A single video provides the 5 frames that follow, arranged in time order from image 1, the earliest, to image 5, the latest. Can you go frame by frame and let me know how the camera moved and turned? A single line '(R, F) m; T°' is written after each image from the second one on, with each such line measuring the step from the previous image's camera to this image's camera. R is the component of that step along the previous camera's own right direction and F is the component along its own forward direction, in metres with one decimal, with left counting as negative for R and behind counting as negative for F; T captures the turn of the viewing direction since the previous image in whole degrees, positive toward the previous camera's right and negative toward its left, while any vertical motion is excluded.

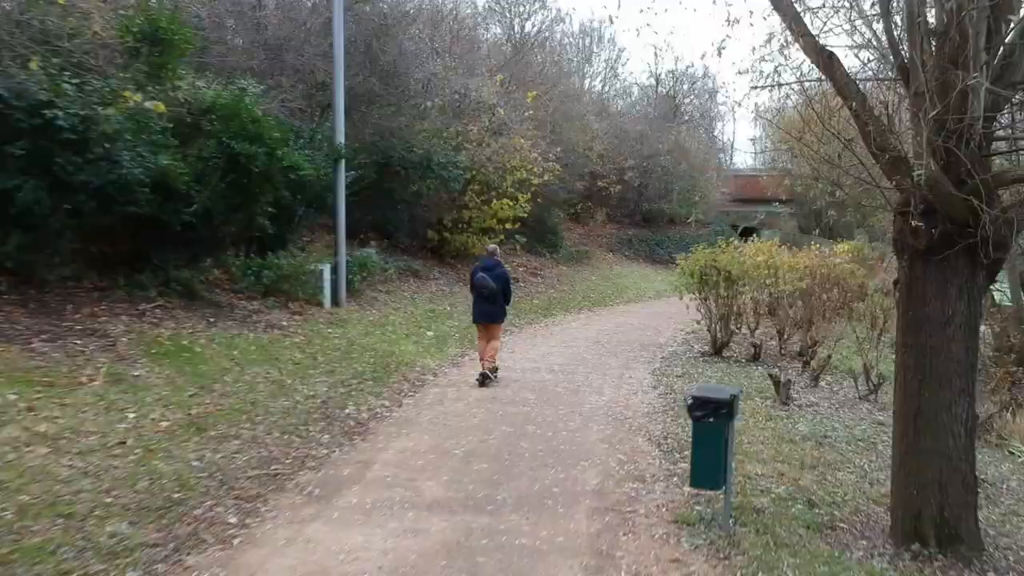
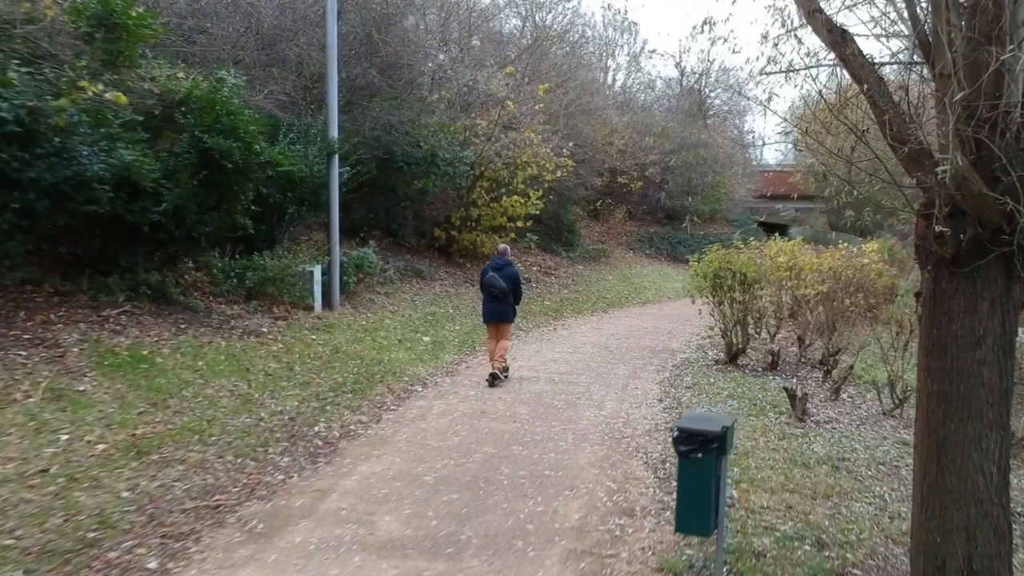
(+0.5, +0.8) m; -2°
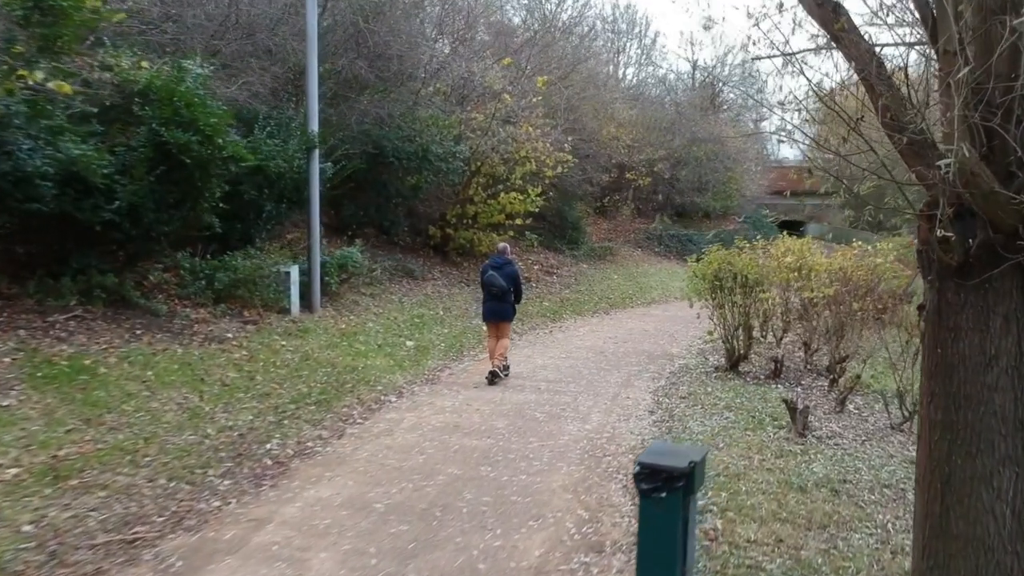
(+0.5, +0.7) m; -1°
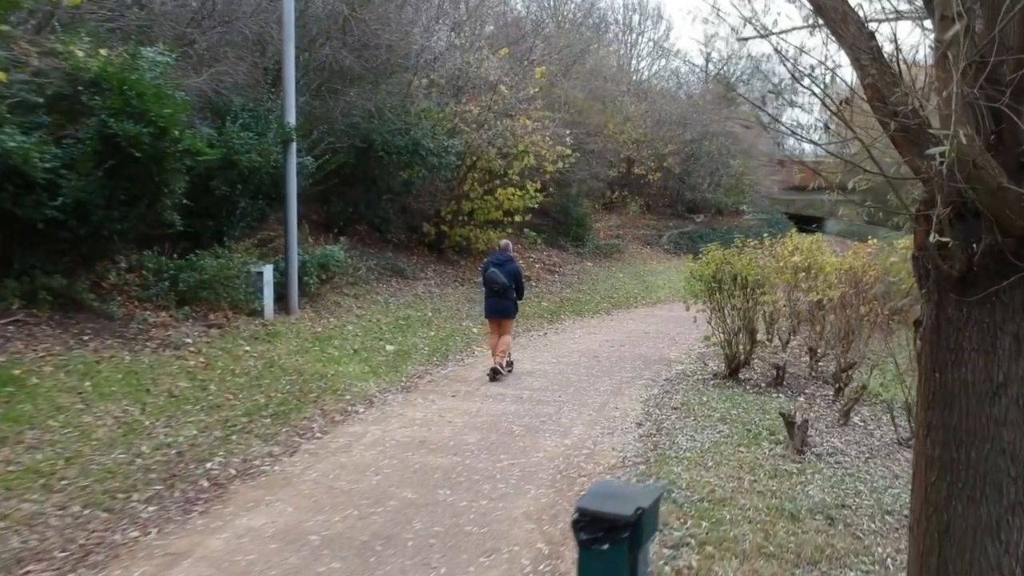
(+0.5, +0.7) m; -1°
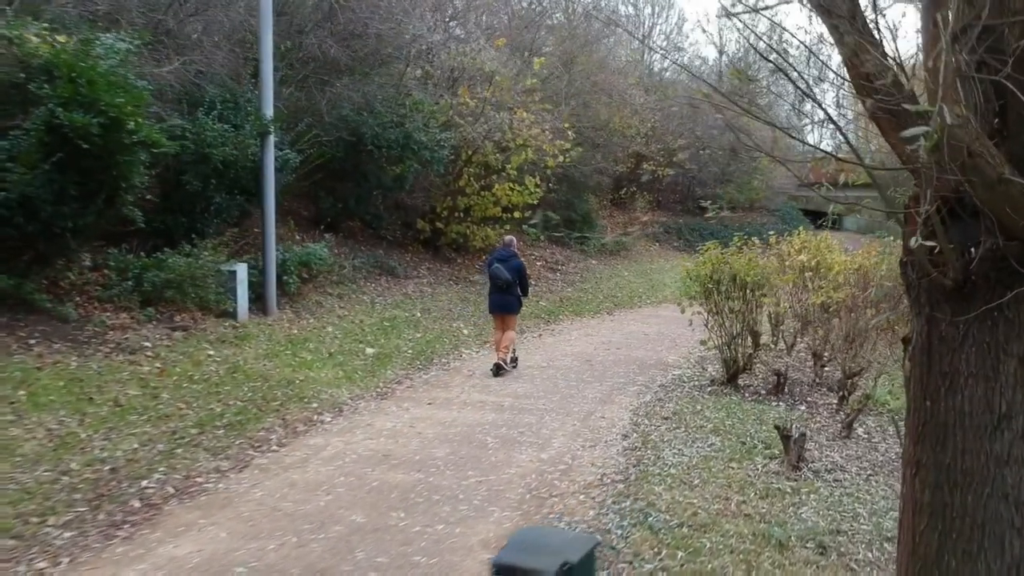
(+0.5, +0.7) m; -1°
